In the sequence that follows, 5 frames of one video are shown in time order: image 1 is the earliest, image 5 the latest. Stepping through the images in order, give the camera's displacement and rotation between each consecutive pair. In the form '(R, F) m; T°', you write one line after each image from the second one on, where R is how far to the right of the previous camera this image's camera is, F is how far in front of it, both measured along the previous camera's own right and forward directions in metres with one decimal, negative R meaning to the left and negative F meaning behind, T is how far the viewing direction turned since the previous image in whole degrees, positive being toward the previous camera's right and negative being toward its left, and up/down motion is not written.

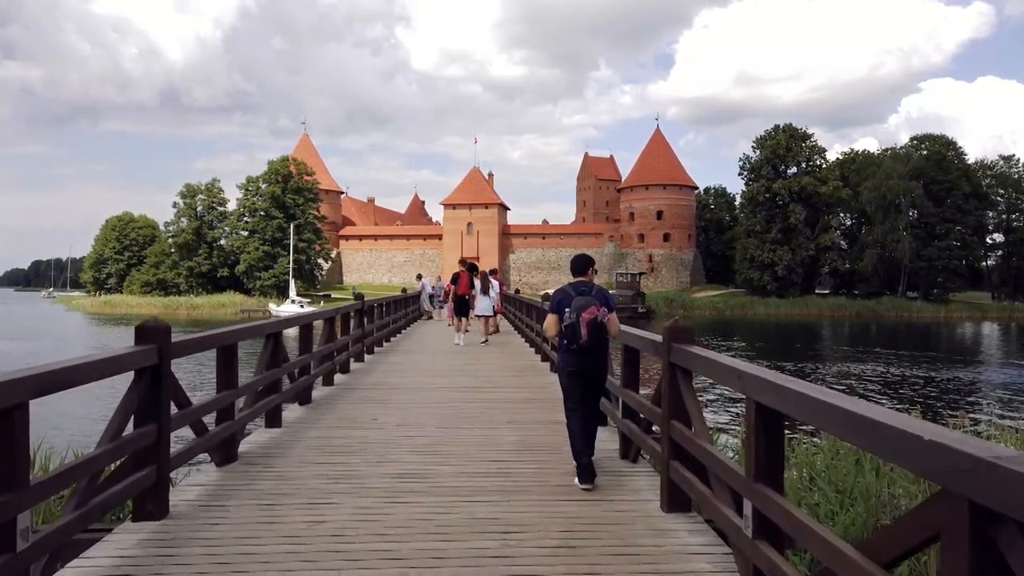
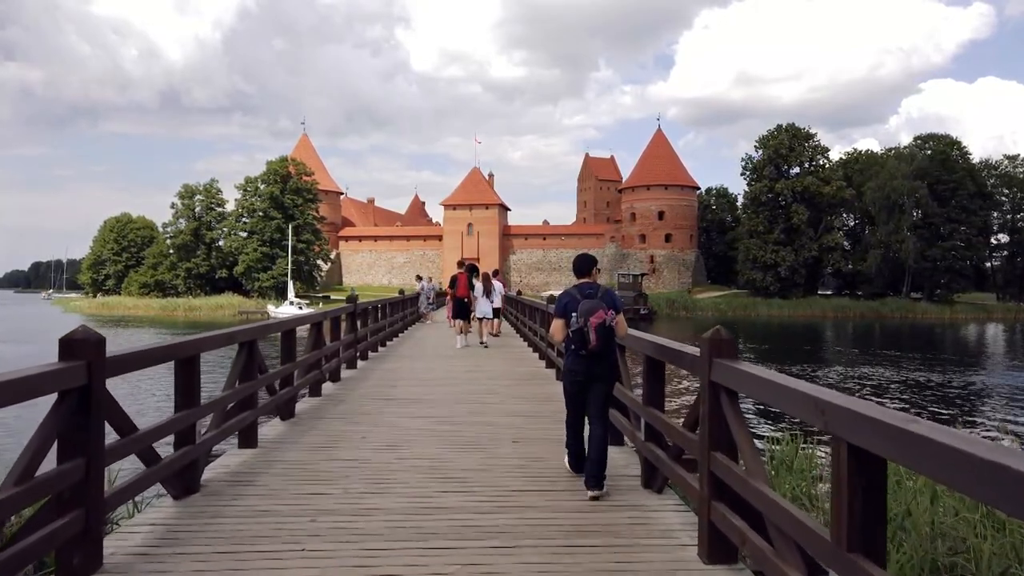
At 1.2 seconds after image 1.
(0.0, +0.5) m; 0°
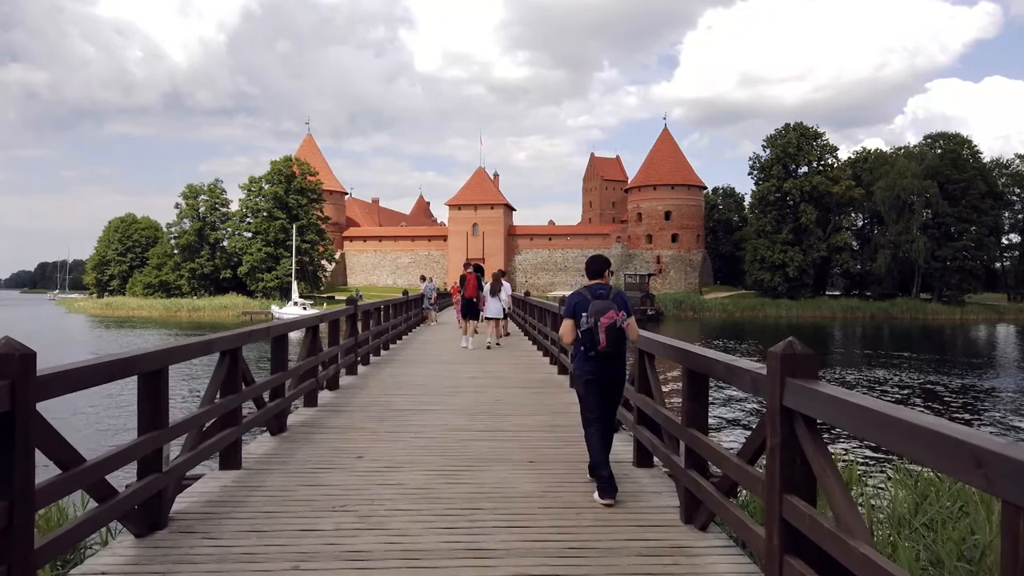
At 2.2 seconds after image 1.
(-0.1, +0.4) m; 0°
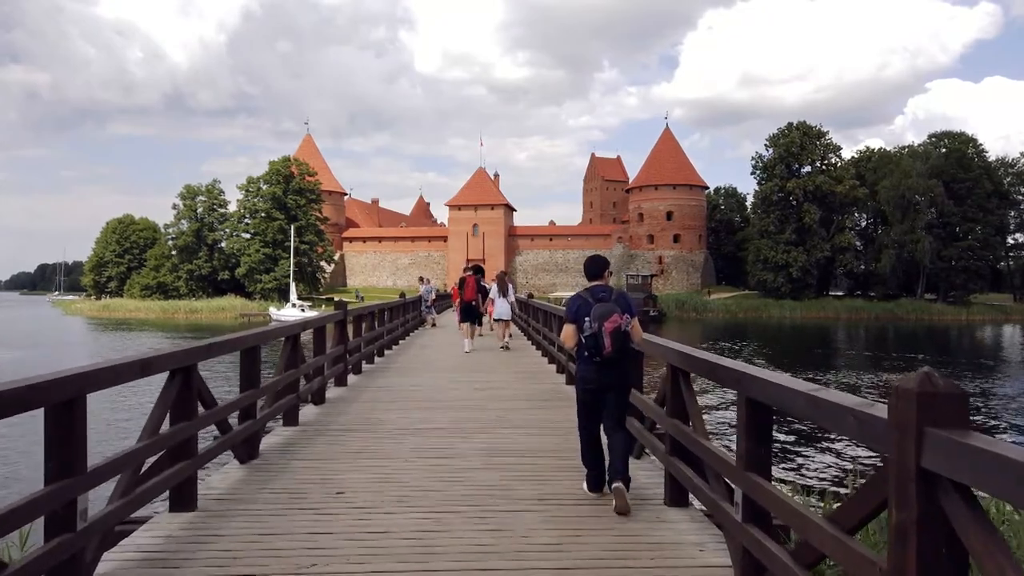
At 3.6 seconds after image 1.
(0.0, +0.6) m; 0°
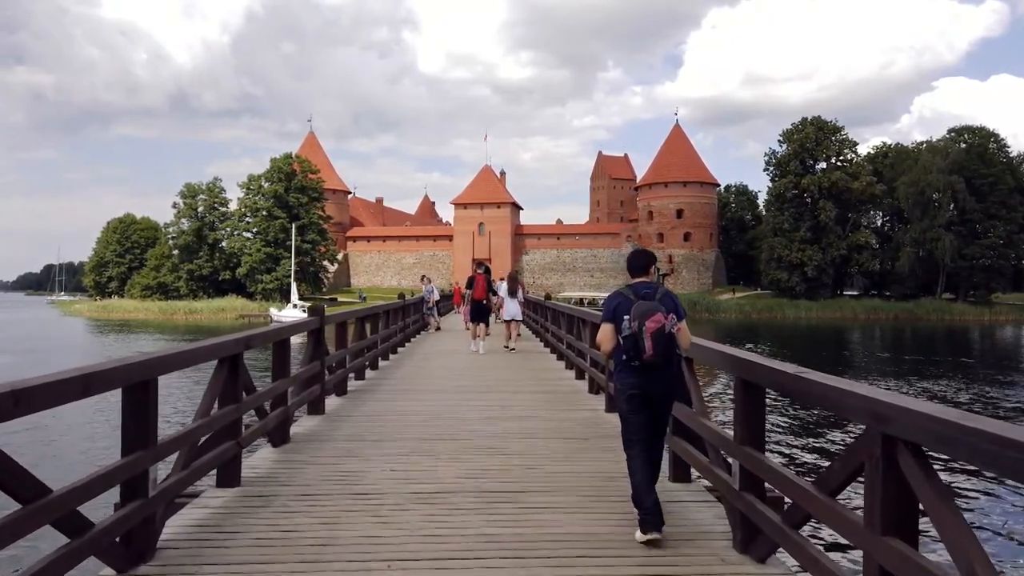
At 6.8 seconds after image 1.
(-0.1, +1.4) m; 0°
